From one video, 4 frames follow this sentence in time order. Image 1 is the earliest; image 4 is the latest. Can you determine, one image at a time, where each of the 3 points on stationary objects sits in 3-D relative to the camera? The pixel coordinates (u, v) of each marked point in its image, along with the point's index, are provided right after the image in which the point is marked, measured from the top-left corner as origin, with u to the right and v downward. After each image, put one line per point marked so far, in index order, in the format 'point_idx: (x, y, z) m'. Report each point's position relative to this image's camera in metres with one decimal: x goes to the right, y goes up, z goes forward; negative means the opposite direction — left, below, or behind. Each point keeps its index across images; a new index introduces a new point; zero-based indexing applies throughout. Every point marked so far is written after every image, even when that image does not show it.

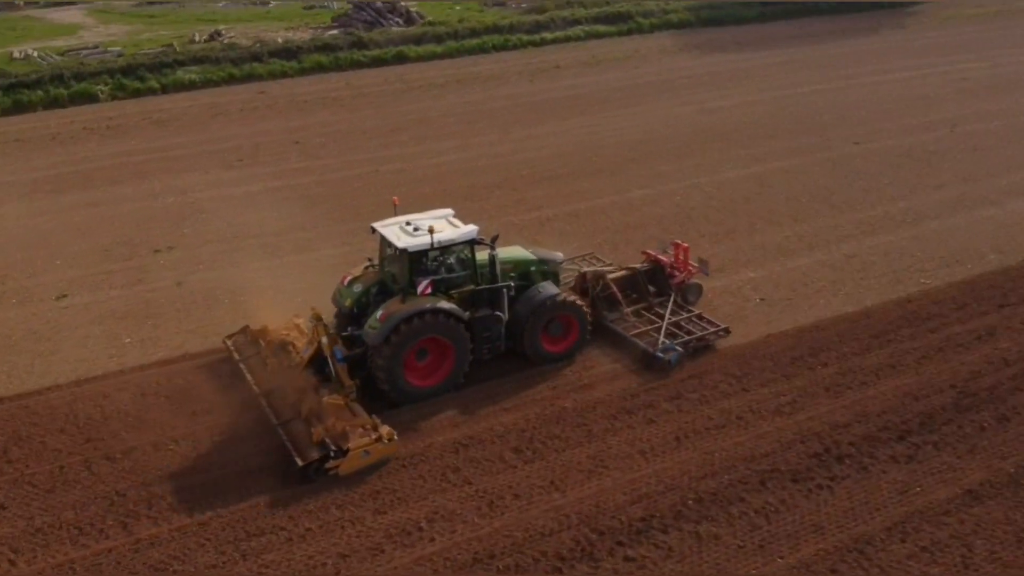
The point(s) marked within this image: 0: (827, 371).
0: (+3.6, -1.0, +11.0) m
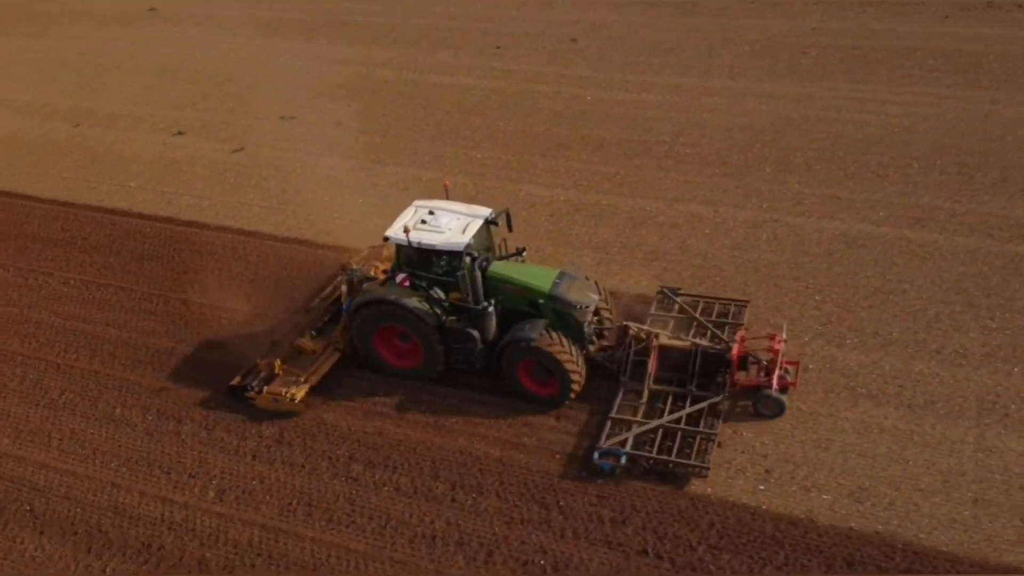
0: (-1.8, -2.0, +9.5) m
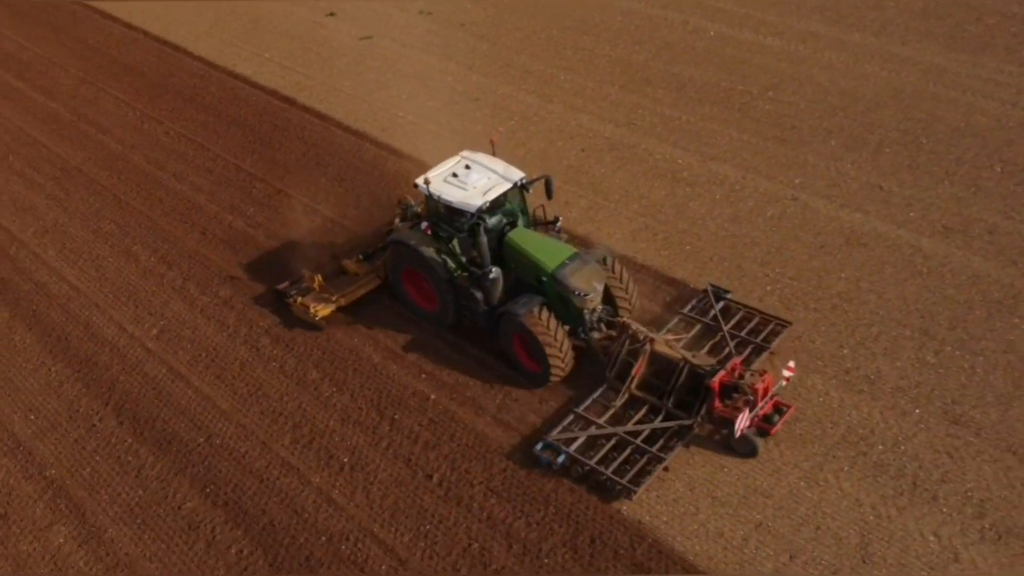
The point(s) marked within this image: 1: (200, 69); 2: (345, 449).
0: (-3.2, -0.7, +11.1) m
1: (-5.8, +3.9, +17.5) m
2: (-1.6, -1.7, +9.7) m
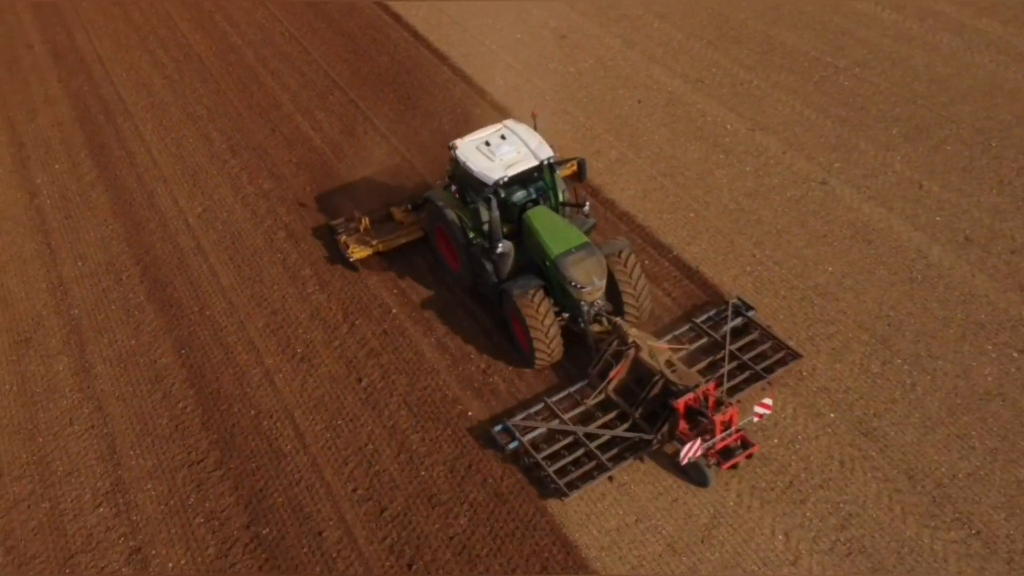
0: (-3.3, +0.6, +12.4) m
1: (-3.6, +6.0, +18.8) m
2: (-2.3, -0.6, +10.8) m
